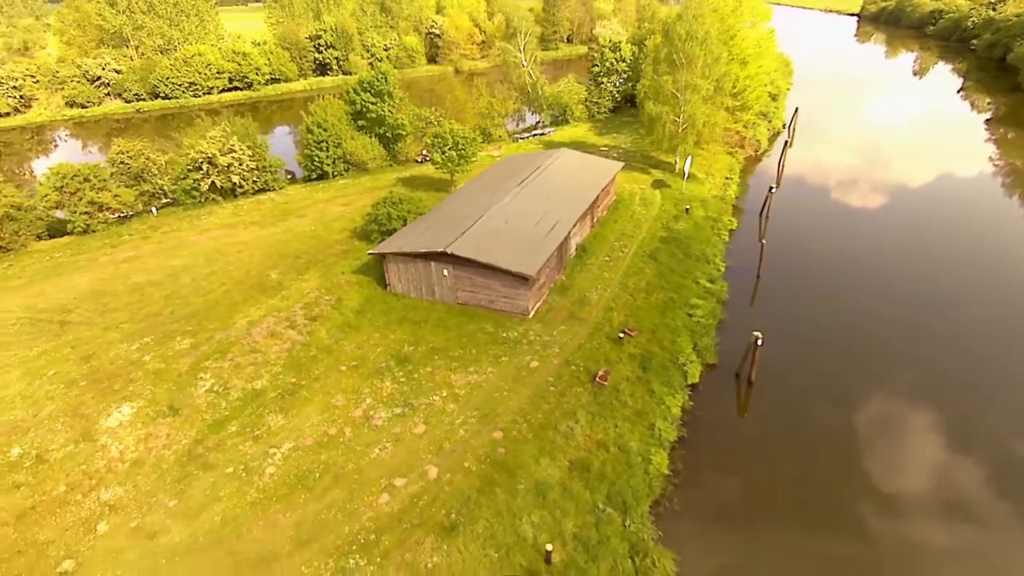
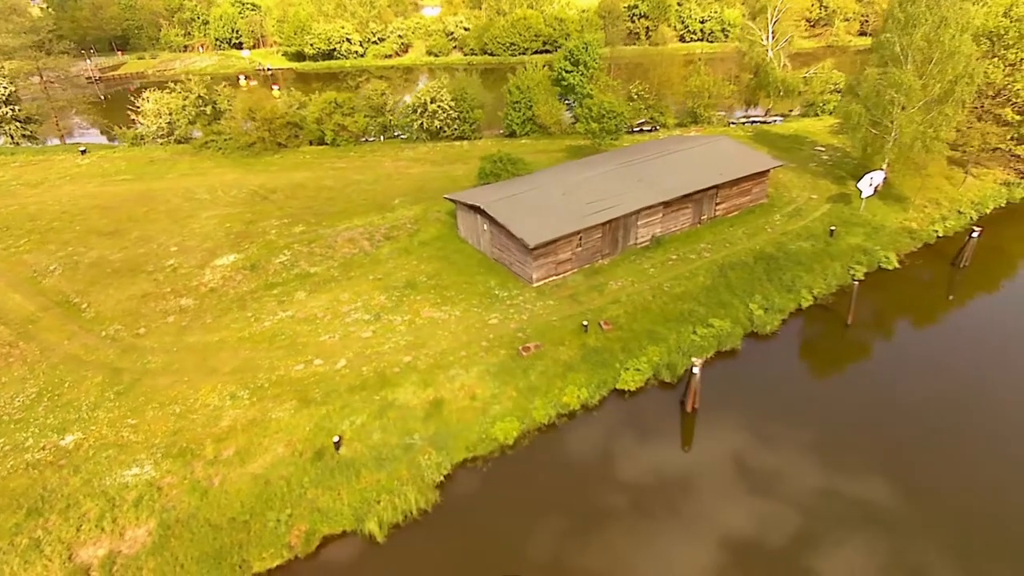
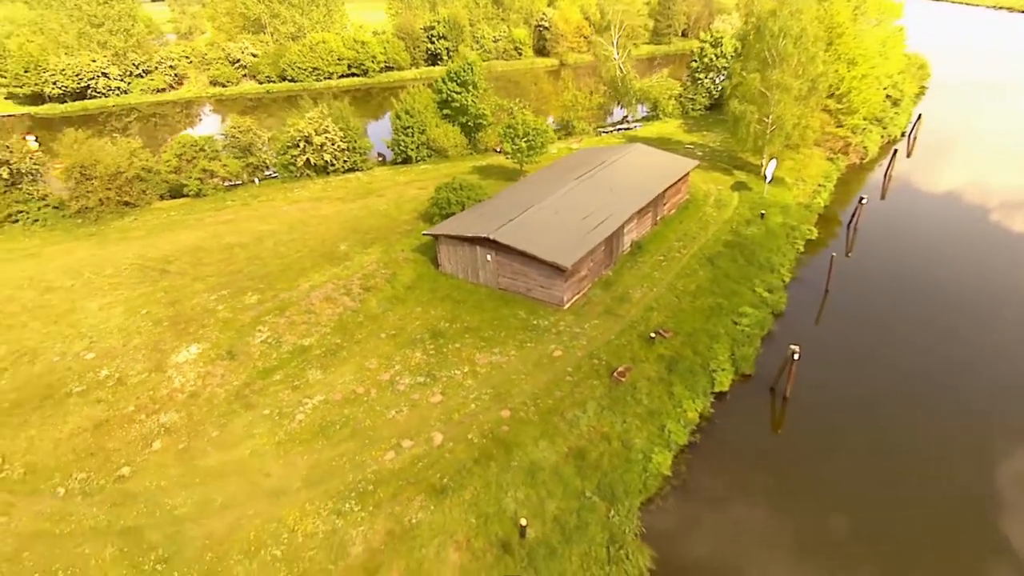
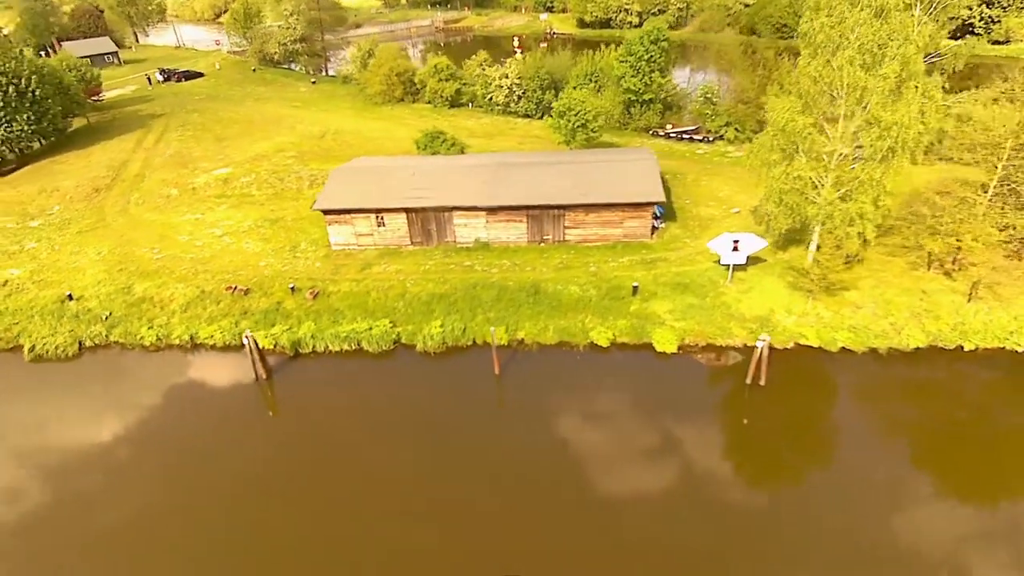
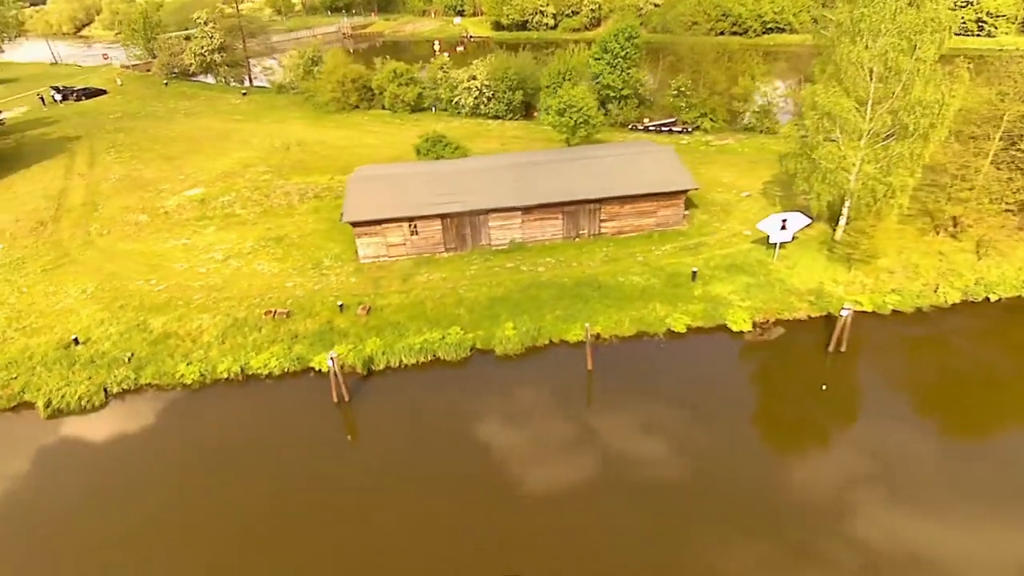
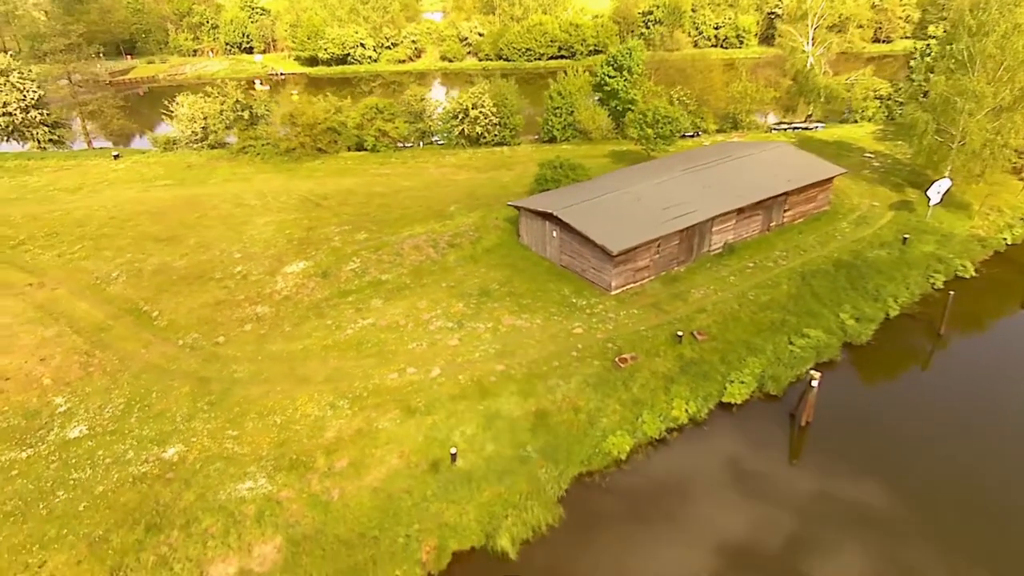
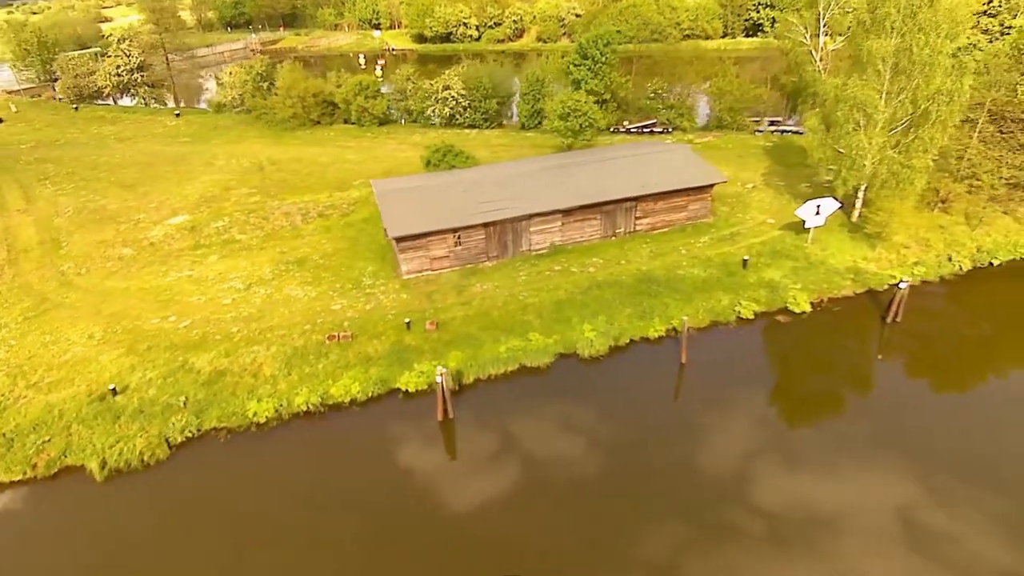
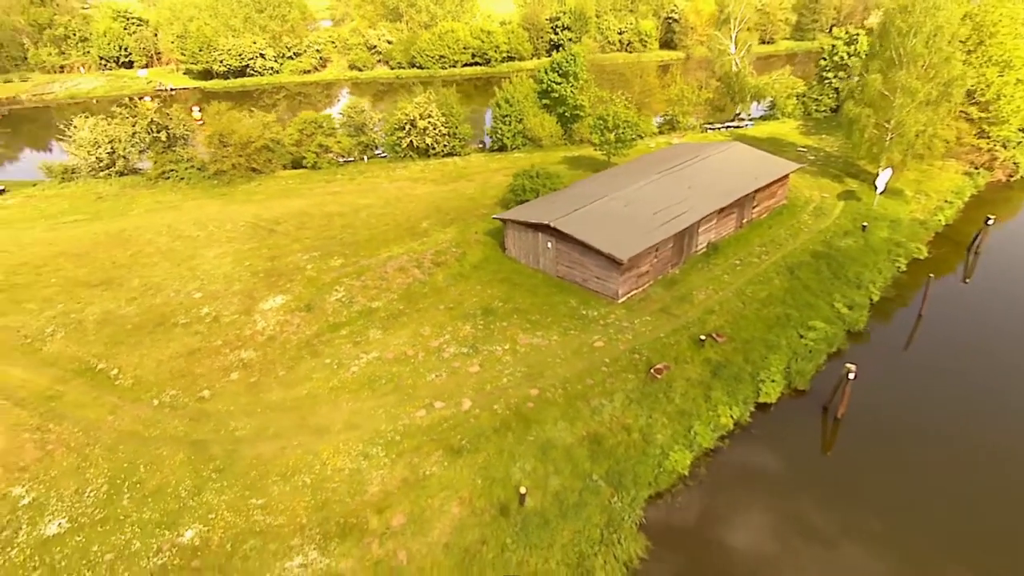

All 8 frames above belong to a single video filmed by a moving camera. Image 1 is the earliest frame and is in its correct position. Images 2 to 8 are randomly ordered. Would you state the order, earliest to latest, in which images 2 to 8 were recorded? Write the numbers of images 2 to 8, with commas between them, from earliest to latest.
3, 8, 6, 2, 7, 5, 4
